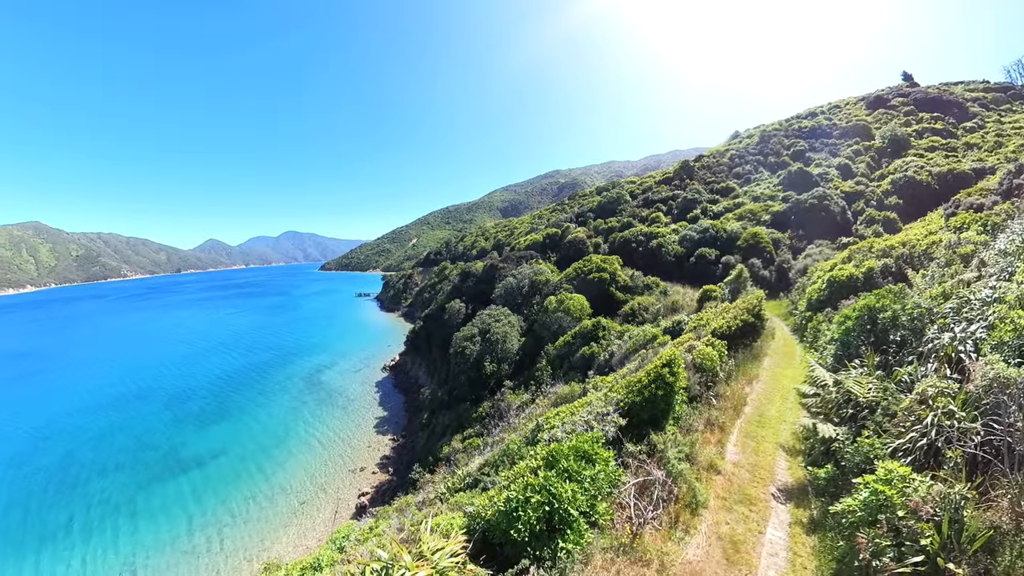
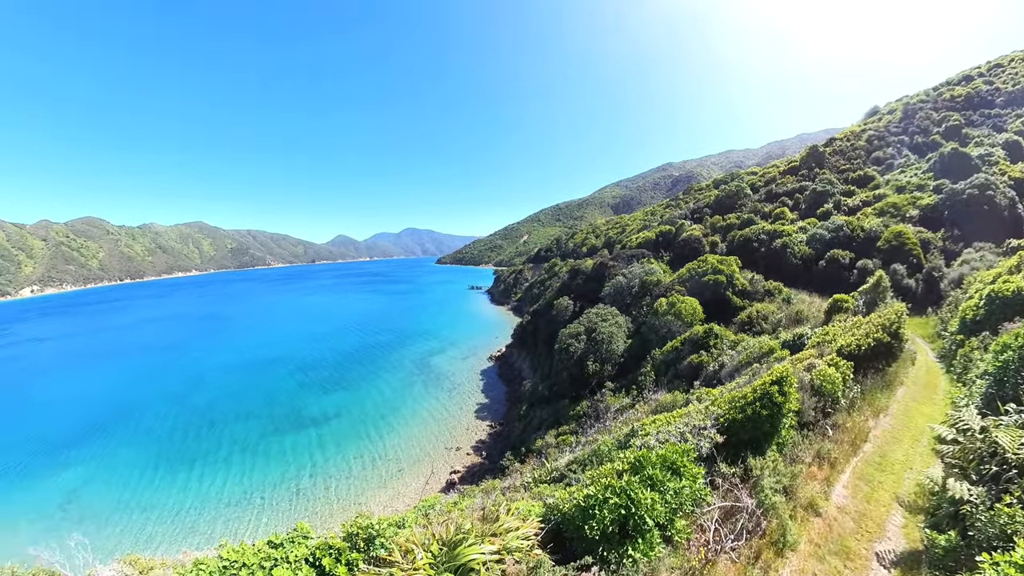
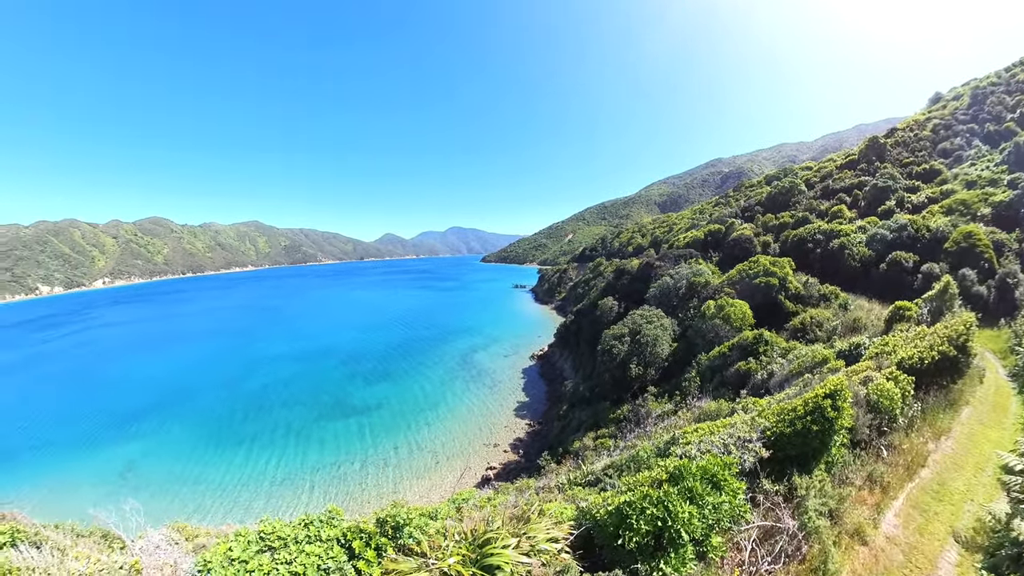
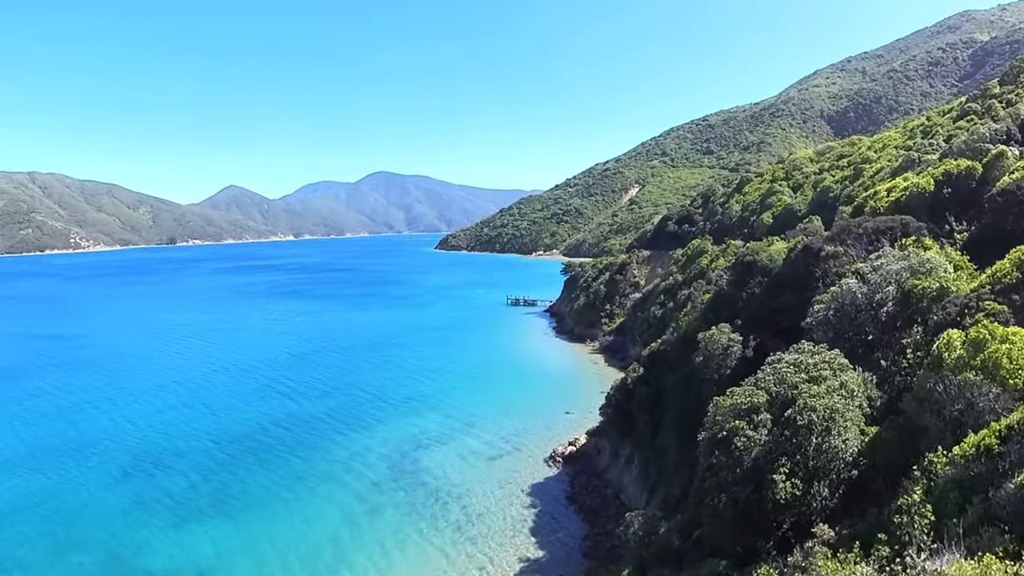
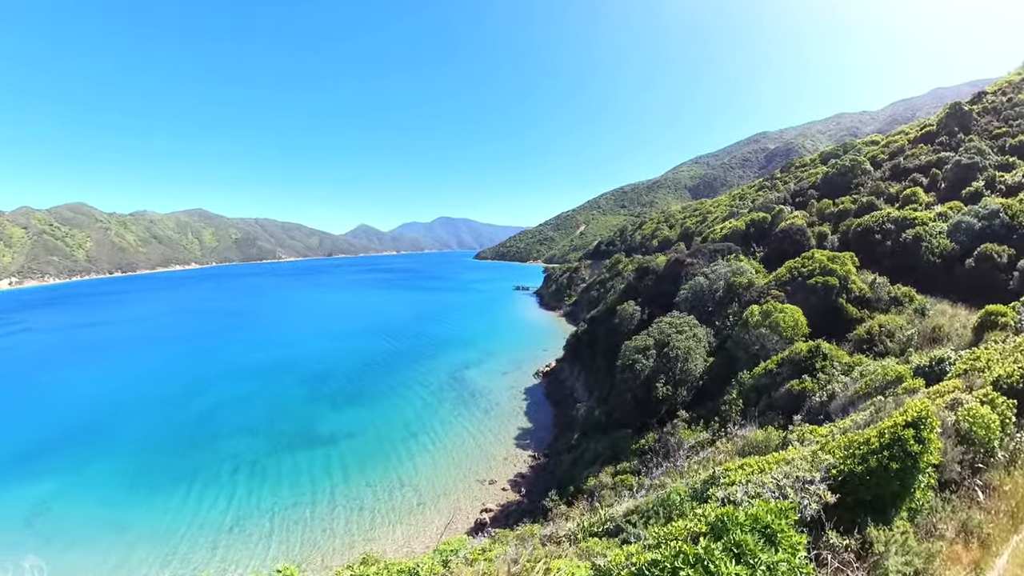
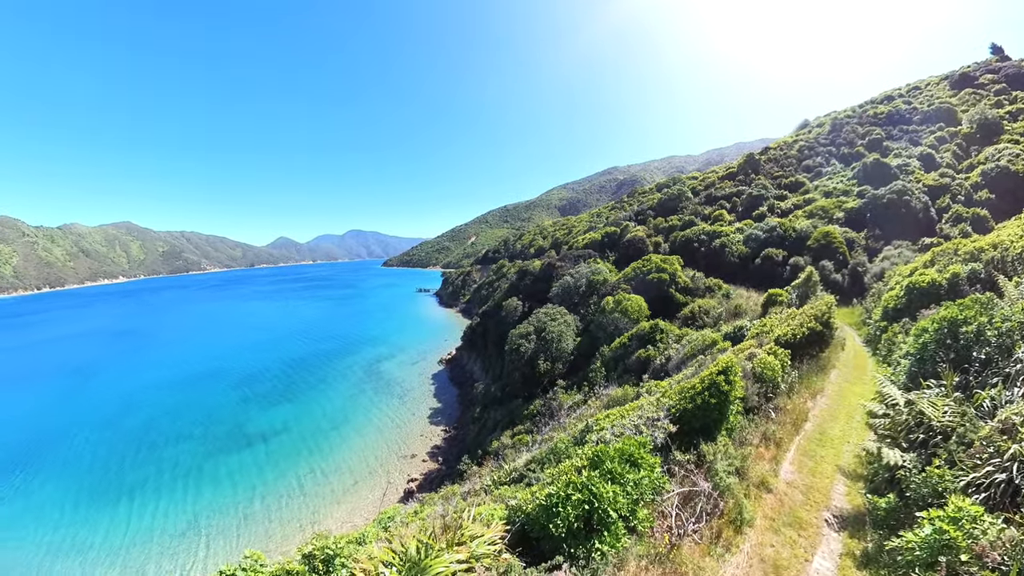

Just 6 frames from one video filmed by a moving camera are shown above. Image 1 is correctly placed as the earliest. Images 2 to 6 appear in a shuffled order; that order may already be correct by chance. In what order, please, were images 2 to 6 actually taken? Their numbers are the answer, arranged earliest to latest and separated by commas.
6, 2, 3, 5, 4
